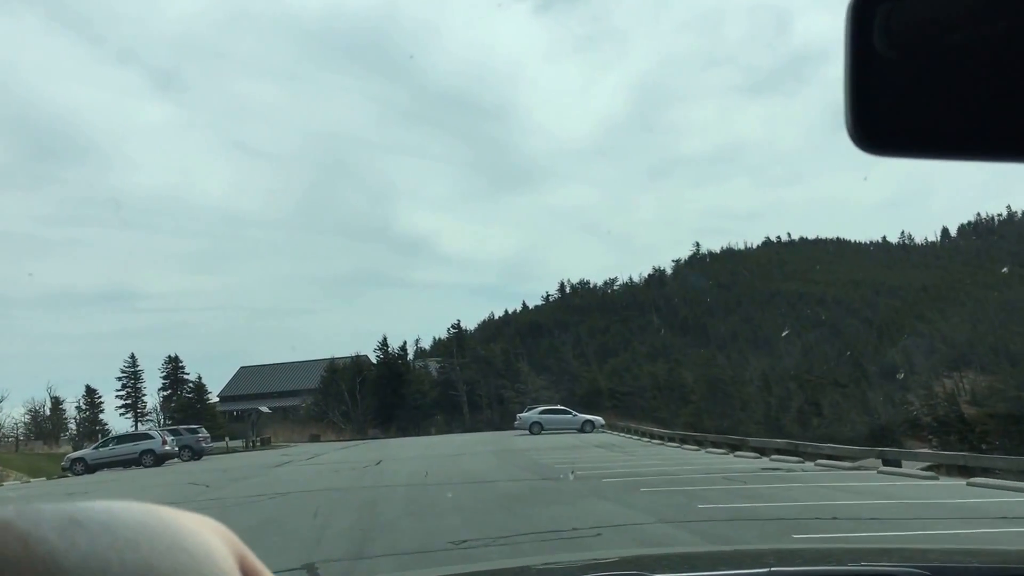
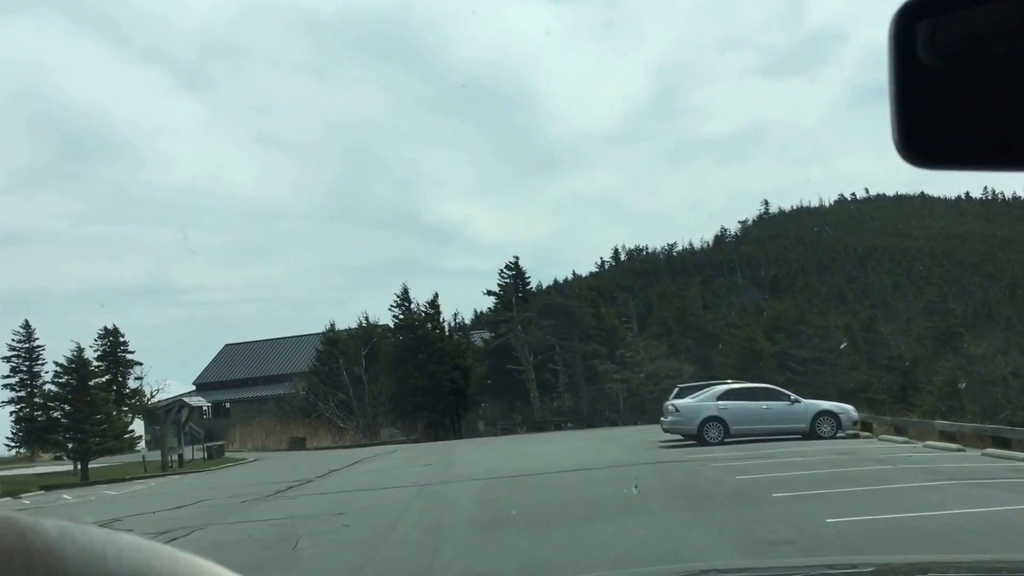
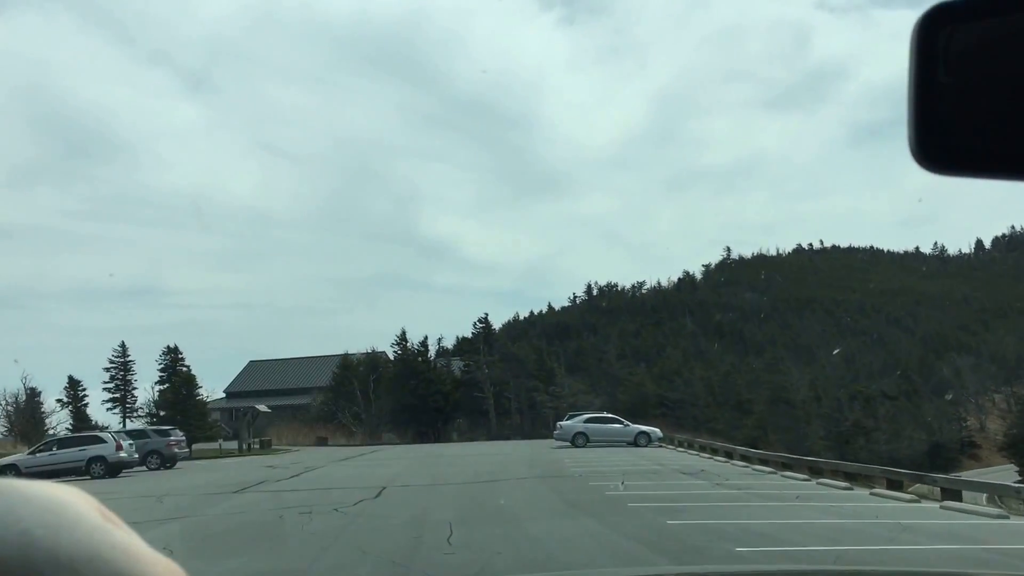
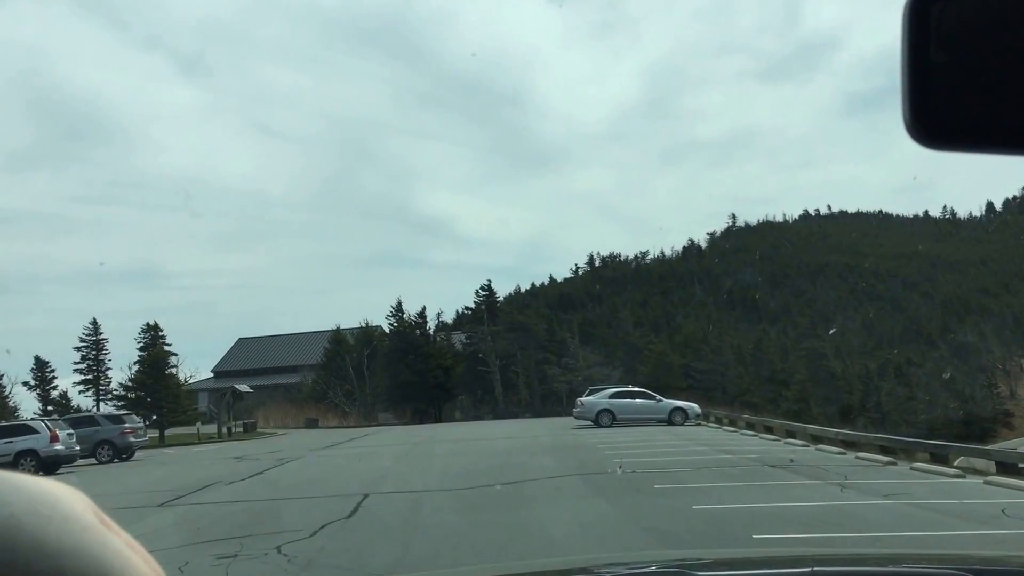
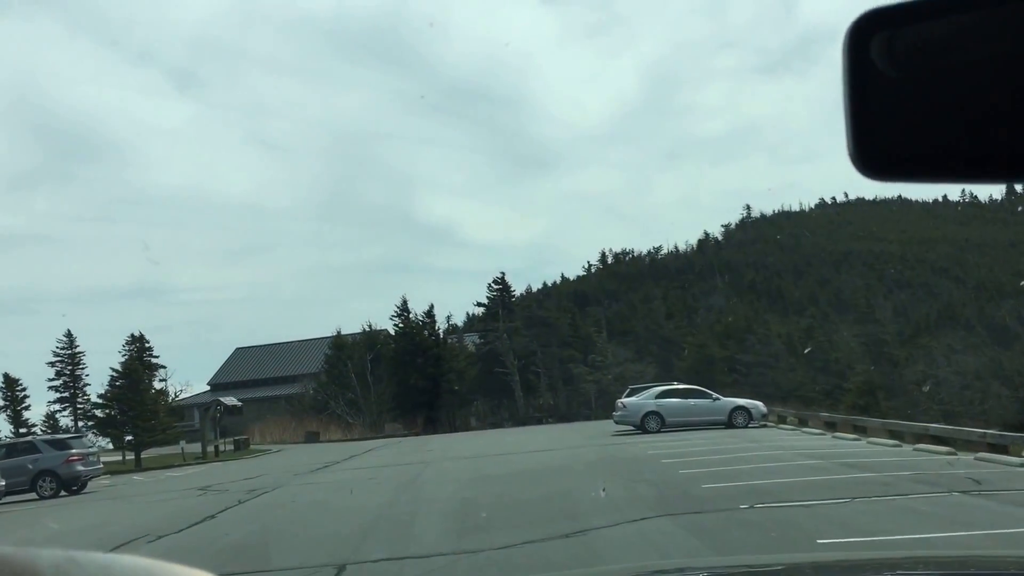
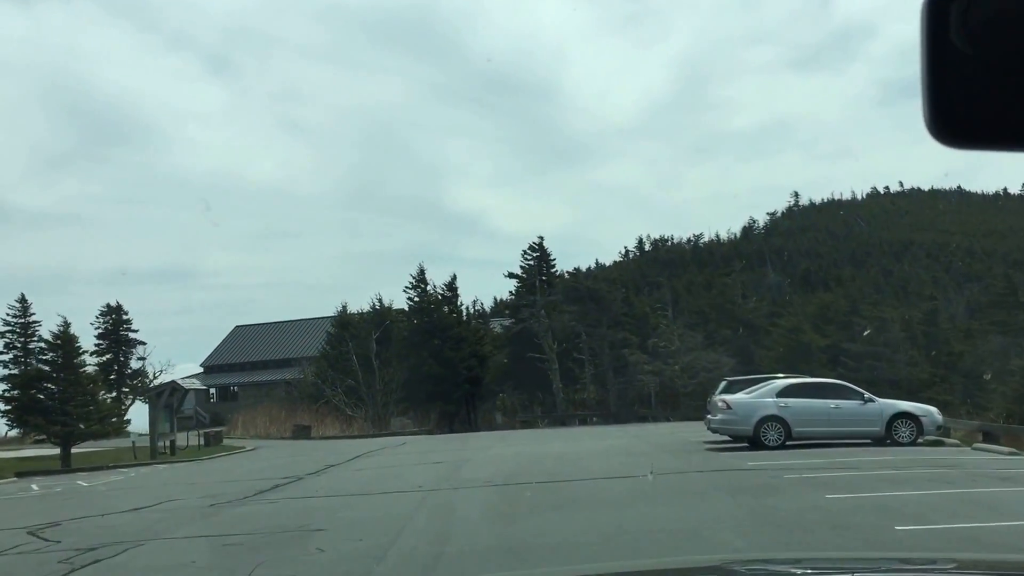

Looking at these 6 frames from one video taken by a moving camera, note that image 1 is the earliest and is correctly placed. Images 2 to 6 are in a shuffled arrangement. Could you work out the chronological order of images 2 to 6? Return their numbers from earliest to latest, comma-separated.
3, 4, 5, 2, 6
